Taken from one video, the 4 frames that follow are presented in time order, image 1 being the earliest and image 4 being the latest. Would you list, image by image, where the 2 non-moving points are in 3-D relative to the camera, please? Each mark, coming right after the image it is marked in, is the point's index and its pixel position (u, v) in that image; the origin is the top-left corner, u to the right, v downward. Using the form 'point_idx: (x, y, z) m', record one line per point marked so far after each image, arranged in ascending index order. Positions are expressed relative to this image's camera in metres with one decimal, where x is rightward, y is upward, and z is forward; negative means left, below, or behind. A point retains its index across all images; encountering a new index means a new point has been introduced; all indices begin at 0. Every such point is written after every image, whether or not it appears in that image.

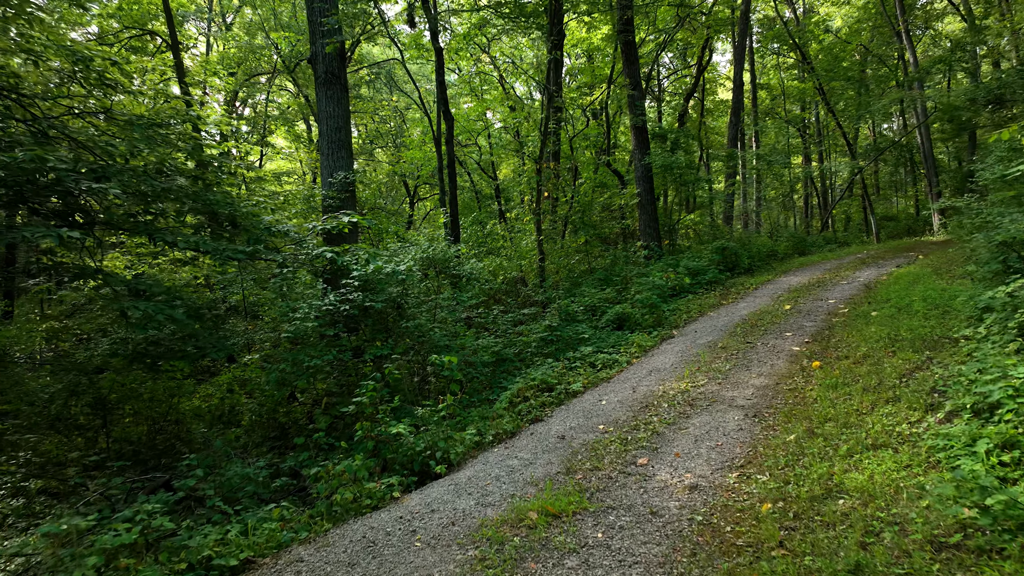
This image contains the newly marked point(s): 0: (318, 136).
0: (-2.8, +2.2, +10.6) m
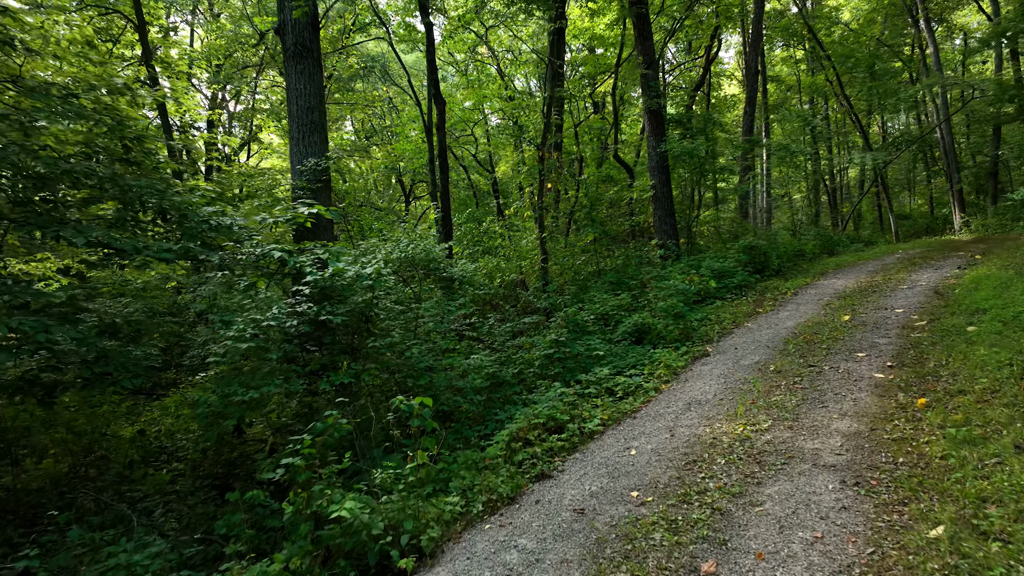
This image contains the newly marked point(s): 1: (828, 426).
0: (-2.8, +2.1, +9.2) m
1: (+1.7, -0.7, +3.9) m
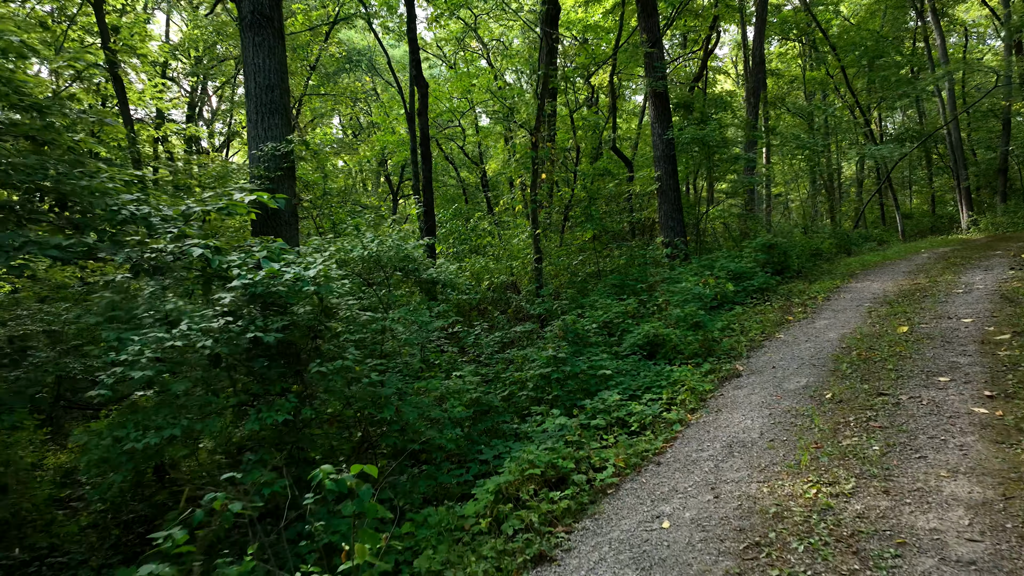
0: (-2.9, +2.1, +8.1) m
1: (+1.6, -0.8, +2.8) m
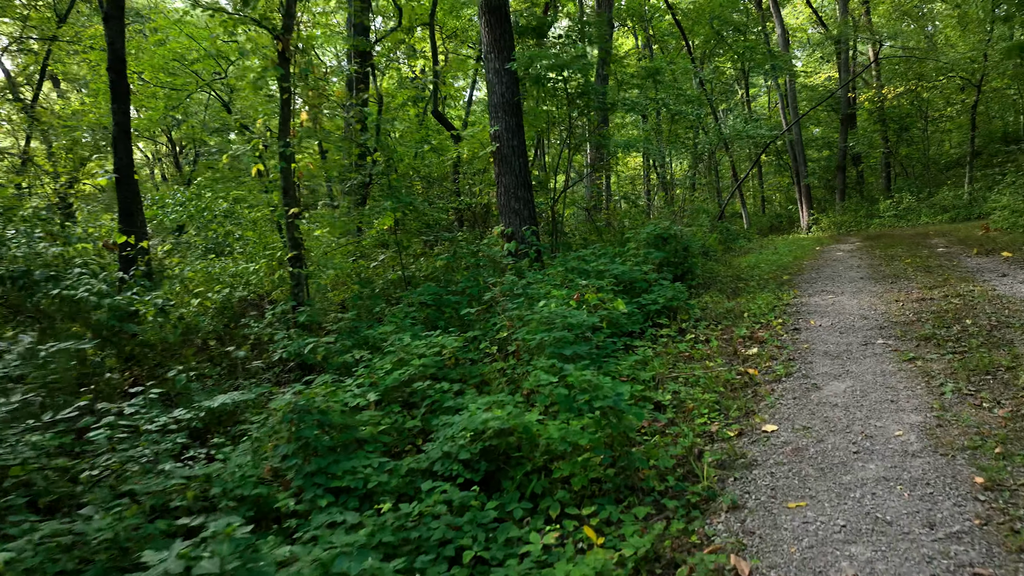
0: (-4.5, +1.9, +3.5) m
1: (+1.1, -0.9, -0.6) m
